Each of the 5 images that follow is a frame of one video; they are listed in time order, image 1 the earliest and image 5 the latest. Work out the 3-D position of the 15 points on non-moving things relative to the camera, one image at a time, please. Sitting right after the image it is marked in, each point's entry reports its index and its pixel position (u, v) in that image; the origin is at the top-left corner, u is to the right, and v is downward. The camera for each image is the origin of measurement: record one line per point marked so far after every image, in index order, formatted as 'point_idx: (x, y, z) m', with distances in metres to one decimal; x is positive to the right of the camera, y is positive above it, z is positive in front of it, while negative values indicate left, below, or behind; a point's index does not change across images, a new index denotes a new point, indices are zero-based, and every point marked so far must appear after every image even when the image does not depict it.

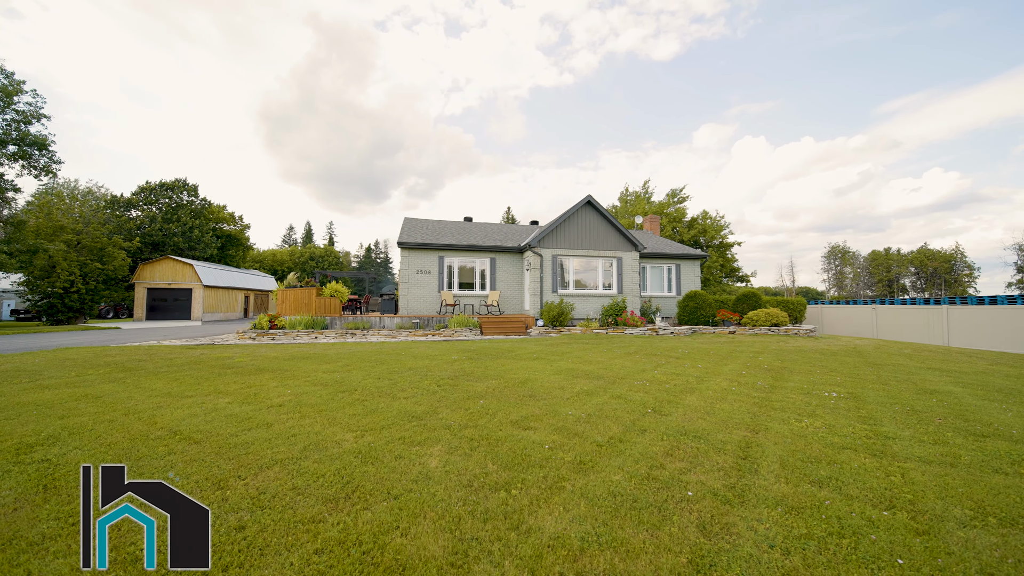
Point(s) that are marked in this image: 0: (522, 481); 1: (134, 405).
0: (+0.1, -1.4, +2.6) m
1: (-4.5, -1.4, +4.2) m
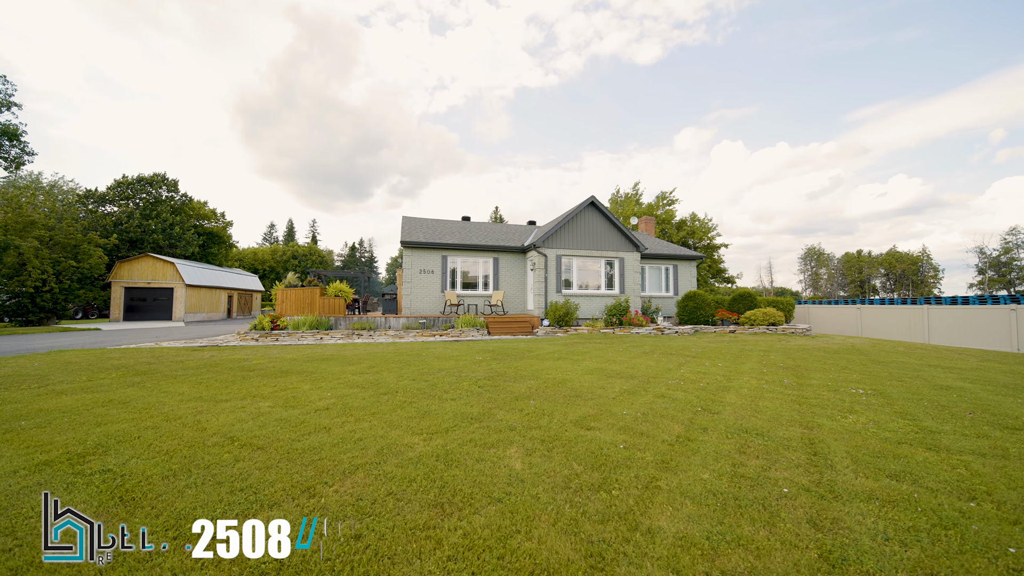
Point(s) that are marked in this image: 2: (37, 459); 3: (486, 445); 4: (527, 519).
0: (+0.8, -1.4, +2.6) m
1: (-3.9, -1.4, +4.0) m
2: (-3.8, -1.4, +2.8) m
3: (-0.2, -1.4, +3.1) m
4: (+0.1, -1.4, +2.1) m
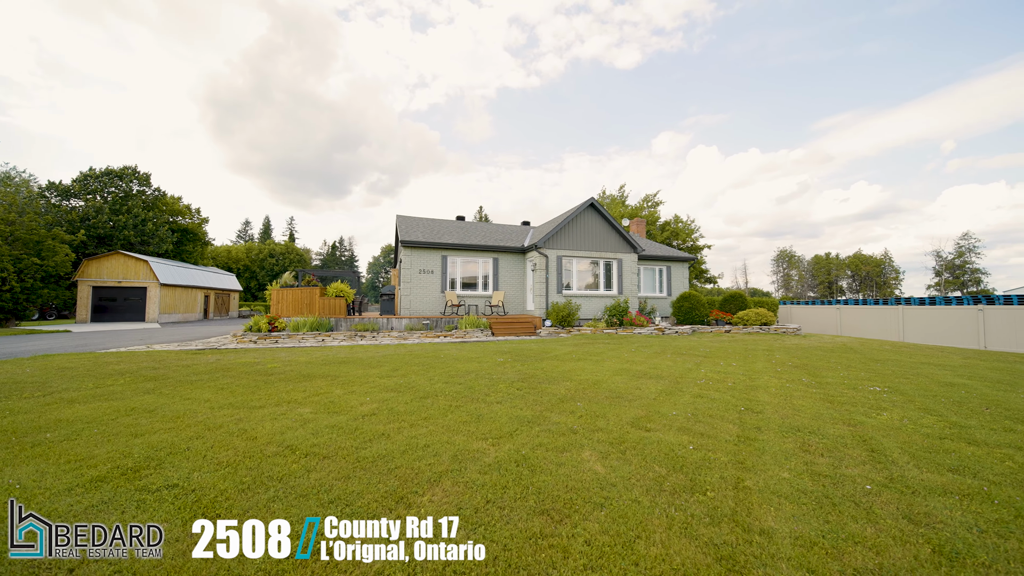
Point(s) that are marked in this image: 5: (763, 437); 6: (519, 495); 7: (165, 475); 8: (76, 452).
0: (+1.5, -1.5, +2.6) m
1: (-3.3, -1.4, +3.8) m
2: (-3.2, -1.4, +2.6) m
3: (+0.4, -1.4, +3.1) m
4: (+0.8, -1.5, +2.1) m
5: (+2.5, -1.5, +3.5) m
6: (0.0, -1.4, +2.4) m
7: (-2.6, -1.4, +2.6) m
8: (-3.7, -1.4, +3.0) m
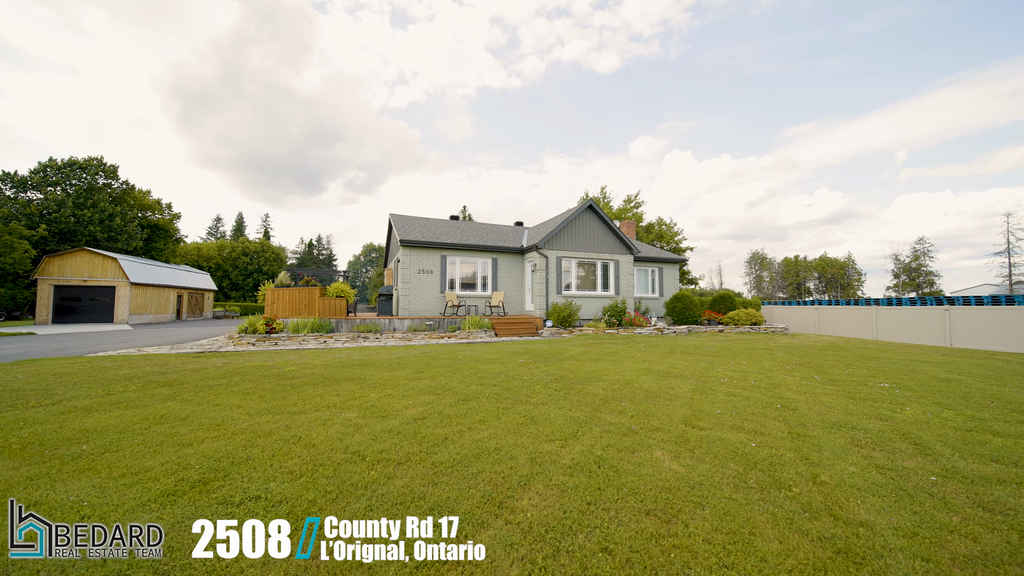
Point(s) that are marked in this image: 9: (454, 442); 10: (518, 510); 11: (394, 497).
0: (+2.1, -1.5, +2.7) m
1: (-2.7, -1.4, +3.6) m
2: (-2.5, -1.4, +2.4) m
3: (+1.1, -1.5, +3.1) m
4: (+1.5, -1.5, +2.2) m
5: (+3.1, -1.5, +3.6) m
6: (+0.7, -1.5, +2.4) m
7: (-1.9, -1.4, +2.5) m
8: (-3.1, -1.4, +2.8) m
9: (-0.6, -1.4, +3.3) m
10: (0.0, -1.5, +2.3) m
11: (-0.8, -1.4, +2.4) m
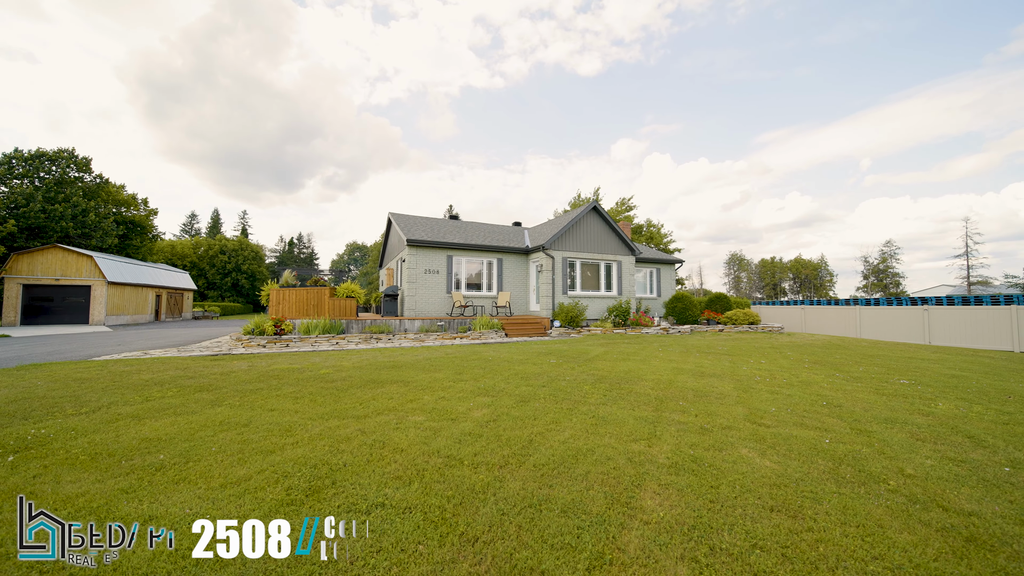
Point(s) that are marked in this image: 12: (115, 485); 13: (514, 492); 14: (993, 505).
0: (+3.0, -1.5, +2.8) m
1: (-1.9, -1.4, +3.5) m
2: (-1.6, -1.4, +2.3) m
3: (+1.9, -1.5, +3.2) m
4: (+2.3, -1.5, +2.3) m
5: (+3.9, -1.5, +3.8) m
6: (+1.6, -1.5, +2.5) m
7: (-1.1, -1.4, +2.4) m
8: (-2.3, -1.4, +2.7) m
9: (+0.3, -1.5, +3.3) m
10: (+0.9, -1.5, +2.3) m
11: (0.0, -1.5, +2.4) m
12: (-2.9, -1.4, +2.5) m
13: (0.0, -1.5, +2.5) m
14: (+3.4, -1.5, +2.4) m
